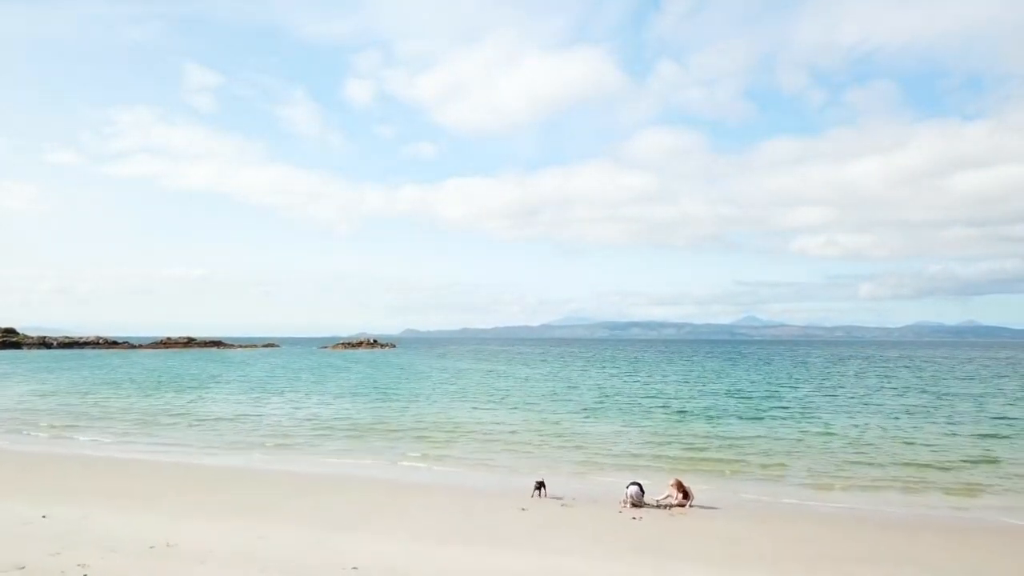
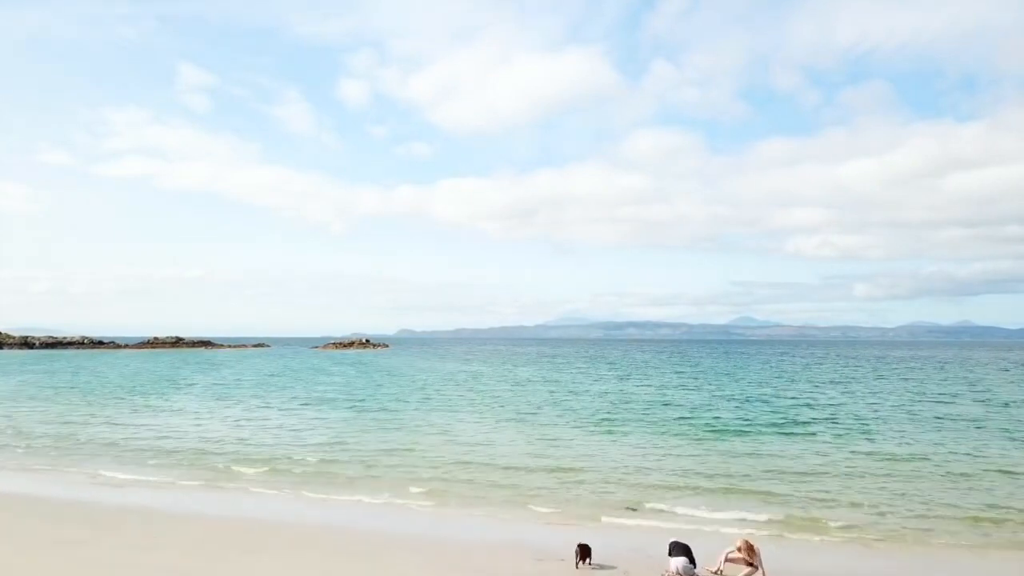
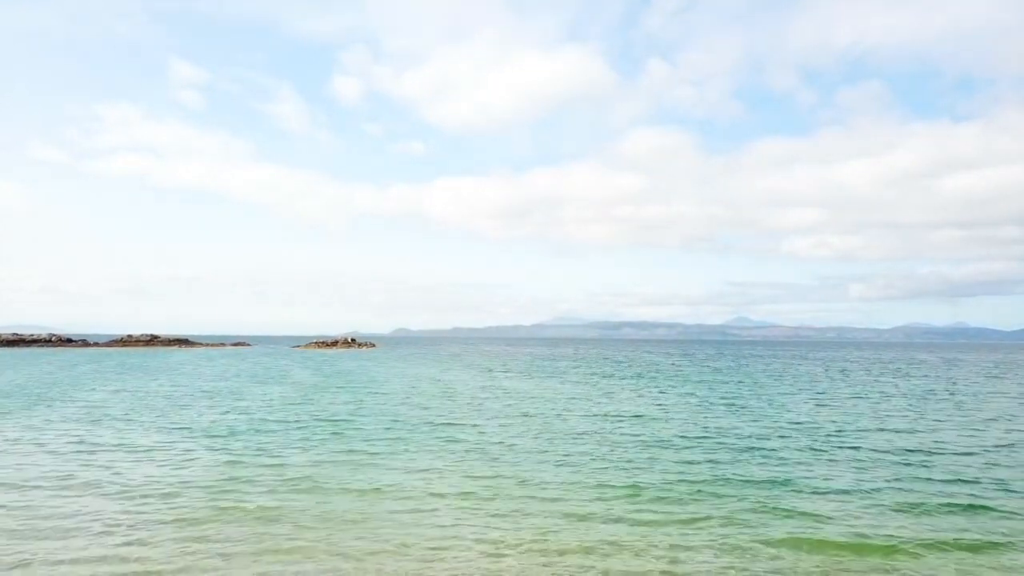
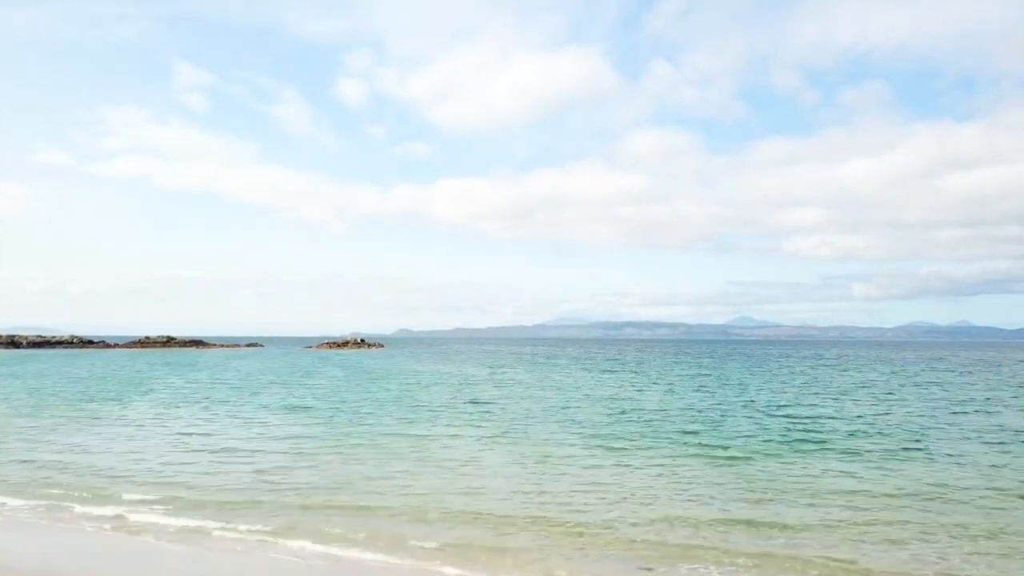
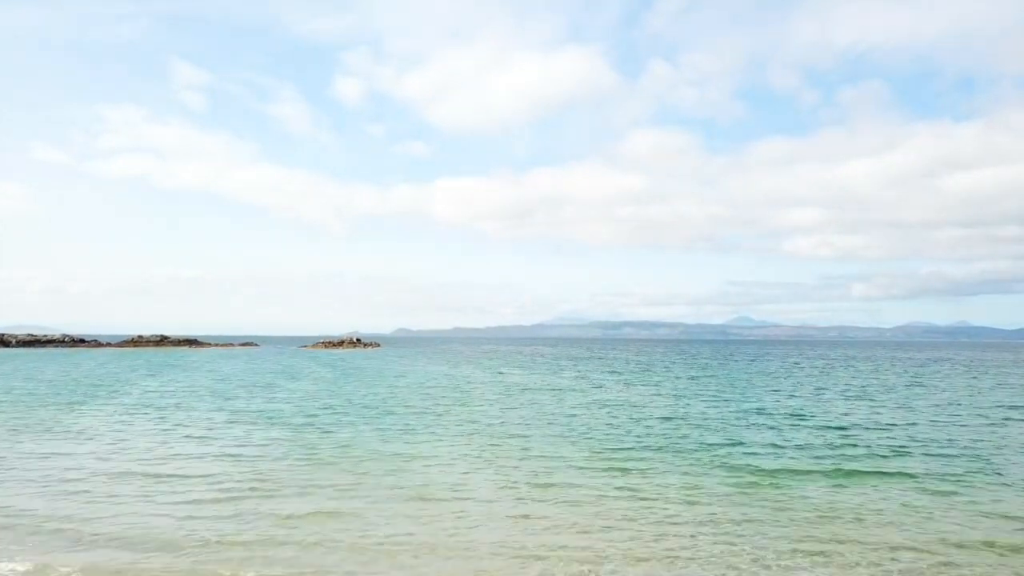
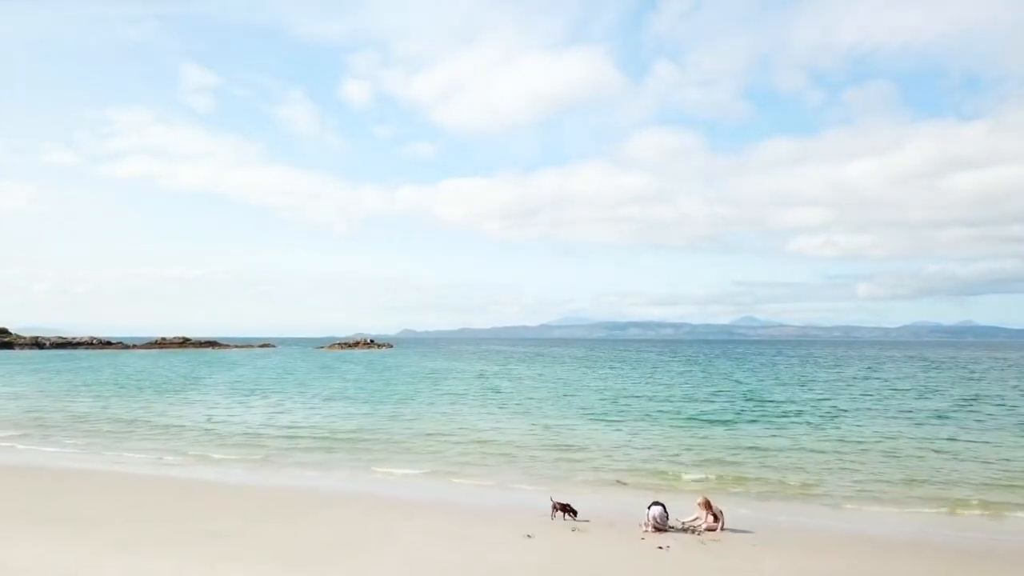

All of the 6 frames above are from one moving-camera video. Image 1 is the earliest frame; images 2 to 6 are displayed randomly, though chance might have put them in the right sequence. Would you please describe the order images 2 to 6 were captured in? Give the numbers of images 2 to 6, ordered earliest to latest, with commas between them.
6, 2, 4, 5, 3
